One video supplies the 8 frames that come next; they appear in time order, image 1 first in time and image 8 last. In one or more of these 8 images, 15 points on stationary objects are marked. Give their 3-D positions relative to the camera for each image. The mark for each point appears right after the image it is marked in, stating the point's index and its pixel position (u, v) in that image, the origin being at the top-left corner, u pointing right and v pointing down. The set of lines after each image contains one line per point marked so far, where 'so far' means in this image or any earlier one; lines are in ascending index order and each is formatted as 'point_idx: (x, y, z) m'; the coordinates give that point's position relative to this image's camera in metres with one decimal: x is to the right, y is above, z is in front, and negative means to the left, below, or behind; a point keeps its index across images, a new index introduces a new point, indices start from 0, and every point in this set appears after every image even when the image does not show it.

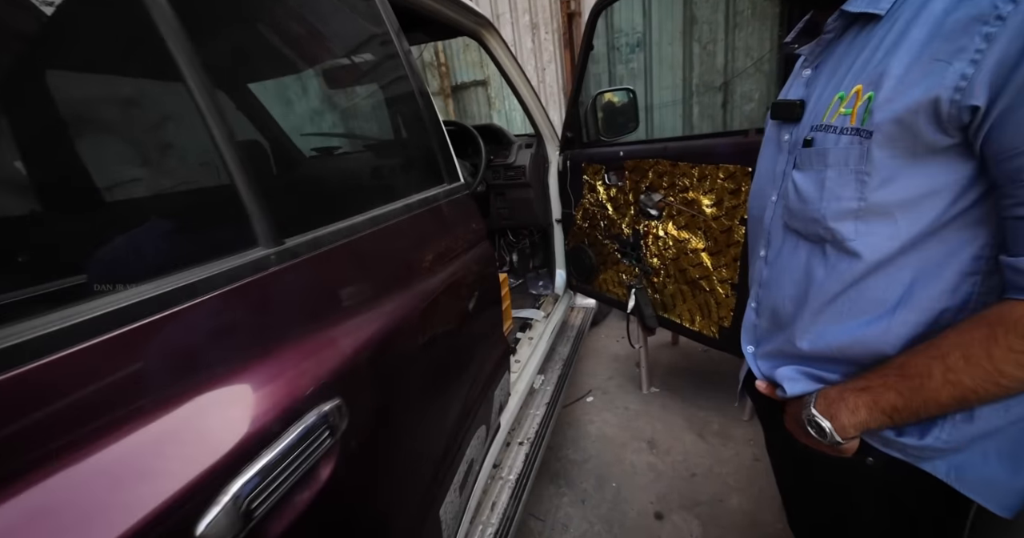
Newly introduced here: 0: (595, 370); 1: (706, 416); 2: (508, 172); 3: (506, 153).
0: (+0.5, -0.6, +2.8) m
1: (+0.9, -0.7, +2.3) m
2: (0.0, +0.5, +2.4) m
3: (0.0, +0.6, +2.4) m
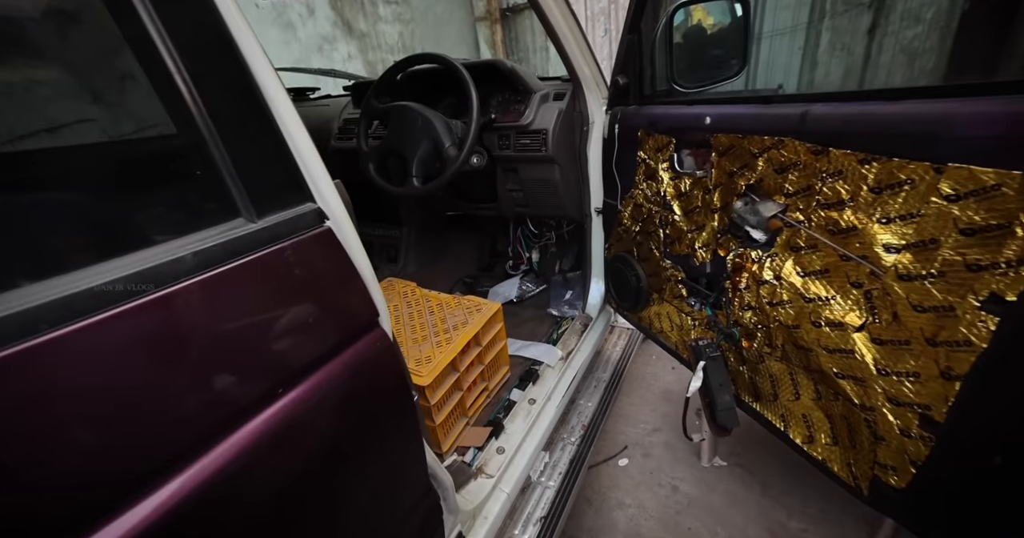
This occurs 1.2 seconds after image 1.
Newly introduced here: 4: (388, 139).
0: (+0.5, -0.6, +2.0) m
1: (+0.9, -0.8, +1.5) m
2: (0.0, +0.4, +1.6) m
3: (0.0, +0.5, +1.6) m
4: (-0.4, +0.4, +1.5) m
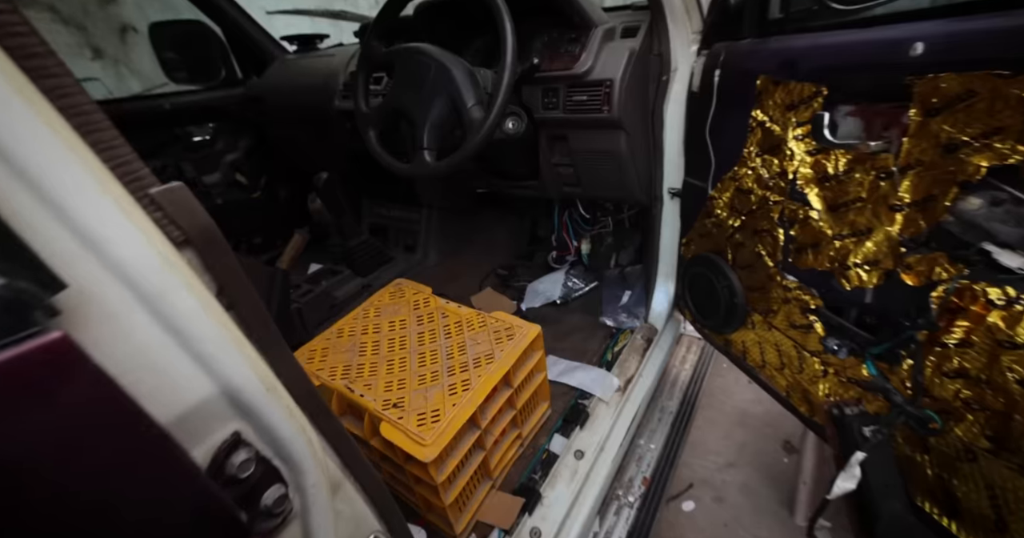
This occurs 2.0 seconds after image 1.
0: (+0.6, -0.6, +1.6) m
1: (+1.0, -0.8, +1.1) m
2: (+0.1, +0.4, +1.2) m
3: (+0.2, +0.5, +1.2) m
4: (-0.3, +0.4, +1.2) m
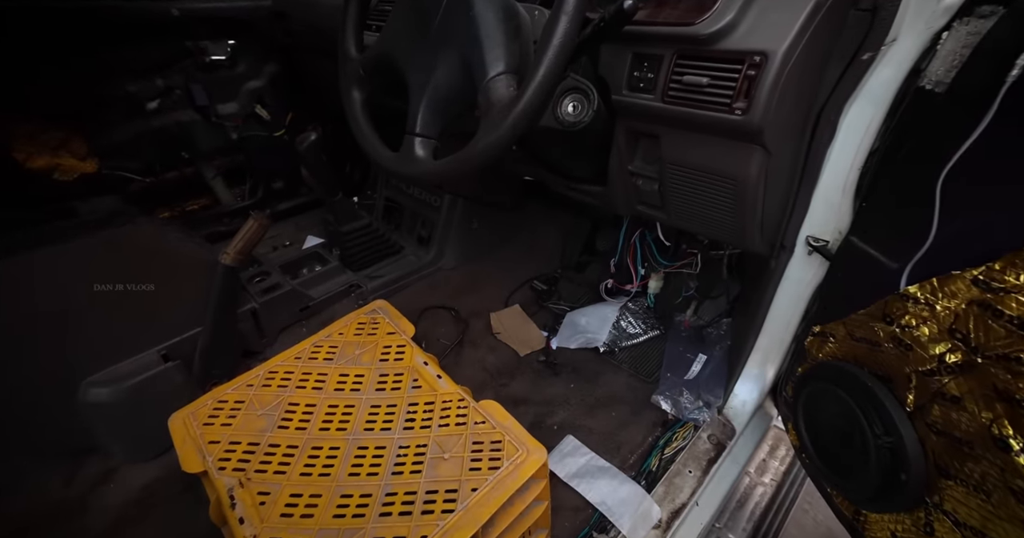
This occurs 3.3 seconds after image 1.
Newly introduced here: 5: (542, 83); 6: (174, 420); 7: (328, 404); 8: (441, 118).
0: (+0.6, -0.7, +1.2) m
1: (+0.8, -1.1, +0.6) m
2: (+0.2, +0.3, +0.7) m
3: (+0.3, +0.4, +0.7) m
4: (-0.2, +0.3, +0.7) m
5: (0.0, +0.2, +0.6) m
6: (-0.5, -0.2, +0.7) m
7: (-0.3, -0.2, +0.8) m
8: (-0.1, +0.2, +0.7) m
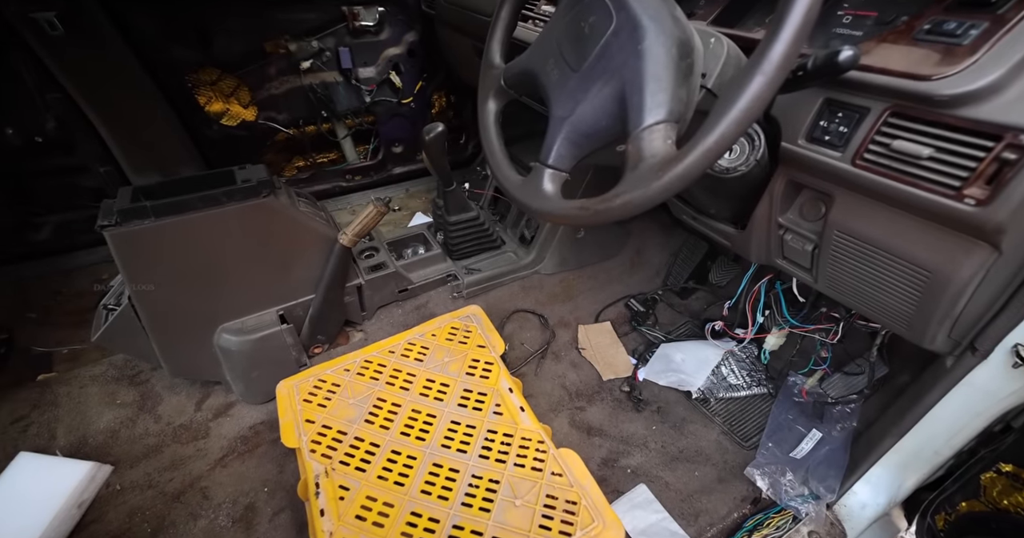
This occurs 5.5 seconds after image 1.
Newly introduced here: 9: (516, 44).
0: (+0.7, -0.9, +1.0) m
1: (+0.7, -1.3, +0.5) m
2: (+0.4, +0.2, +0.6) m
3: (+0.5, +0.3, +0.5) m
4: (0.0, +0.3, +0.7) m
5: (+0.2, +0.1, +0.5) m
6: (-0.4, -0.2, +0.8) m
7: (-0.2, -0.2, +0.8) m
8: (+0.1, +0.2, +0.6) m
9: (0.0, +0.5, +1.0) m
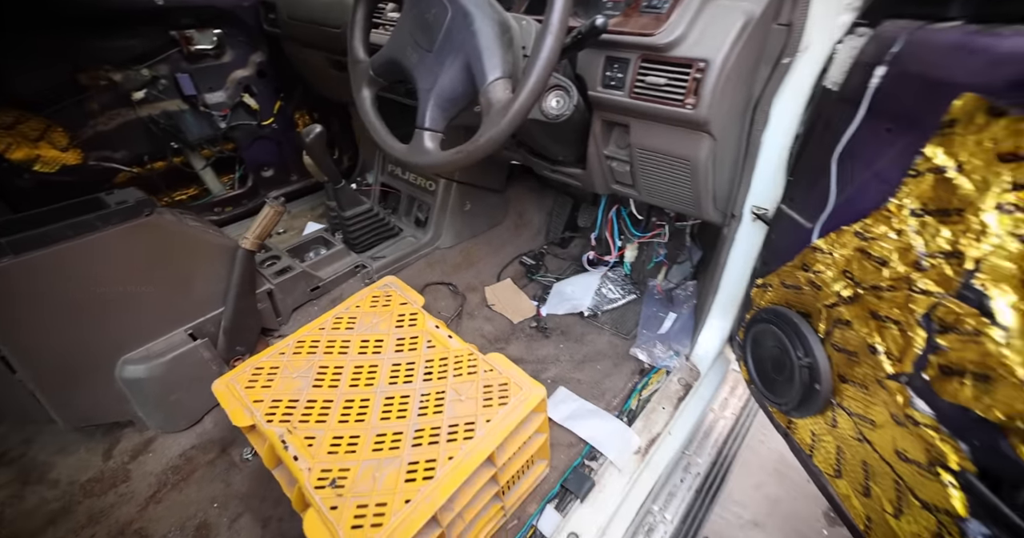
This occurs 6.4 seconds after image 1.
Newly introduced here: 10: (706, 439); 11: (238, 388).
0: (+0.6, -0.6, +1.4) m
1: (+0.8, -1.0, +0.9) m
2: (+0.2, +0.3, +0.8) m
3: (+0.3, +0.4, +0.8) m
4: (-0.2, +0.4, +0.9) m
5: (0.0, +0.3, +0.7) m
6: (-0.5, -0.2, +0.9) m
7: (-0.3, -0.2, +0.9) m
8: (-0.1, +0.3, +0.8) m
9: (-0.3, +0.5, +1.2) m
10: (+0.4, -0.4, +1.1) m
11: (-0.5, -0.2, +0.9) m
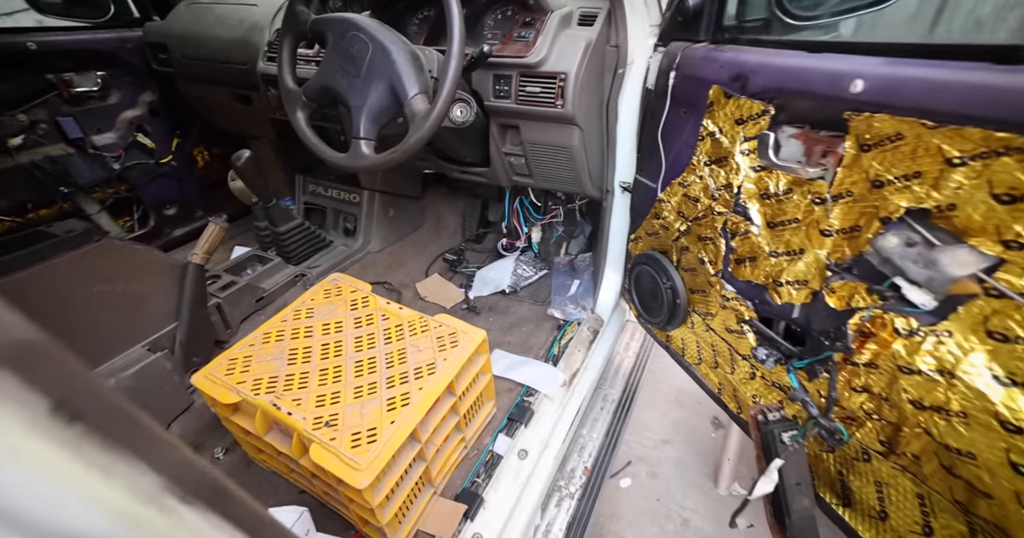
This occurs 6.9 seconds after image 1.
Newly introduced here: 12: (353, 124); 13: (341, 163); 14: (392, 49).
0: (+0.5, -0.5, +1.7) m
1: (+0.8, -0.8, +1.2) m
2: (0.0, +0.4, +1.1) m
3: (0.0, +0.5, +1.1) m
4: (-0.4, +0.4, +1.1) m
5: (-0.1, +0.3, +0.9) m
6: (-0.6, -0.2, +1.0) m
7: (-0.4, -0.2, +1.1) m
8: (-0.3, +0.3, +1.0) m
9: (-0.6, +0.5, +1.4) m
10: (+0.3, -0.3, +1.4) m
11: (-0.6, -0.2, +1.0) m
12: (-0.3, +0.3, +1.0) m
13: (-0.4, +0.2, +1.0) m
14: (-0.2, +0.4, +1.0) m
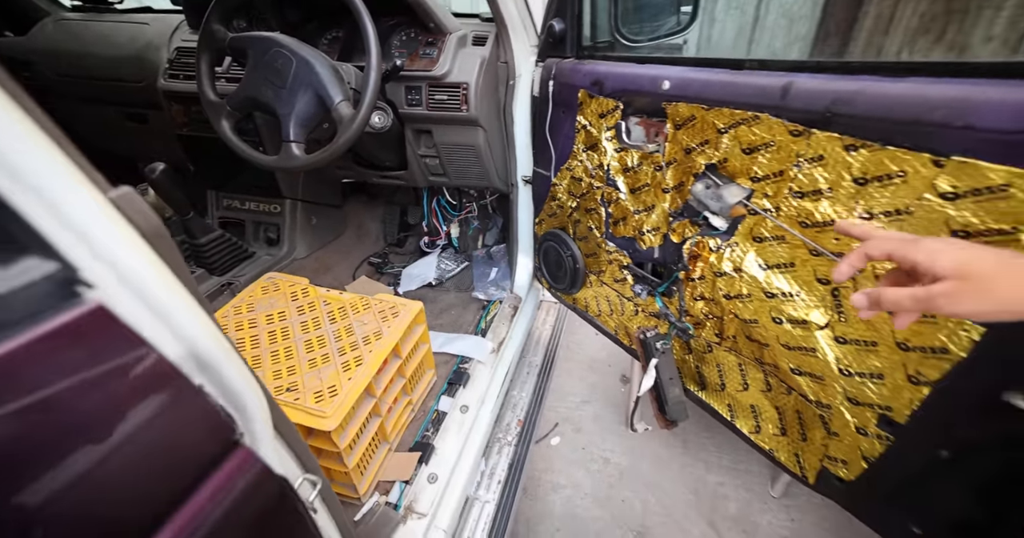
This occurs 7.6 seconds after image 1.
0: (+0.2, -0.5, +1.9) m
1: (+0.7, -0.7, +1.5) m
2: (-0.2, +0.5, +1.3) m
3: (-0.2, +0.6, +1.3) m
4: (-0.6, +0.4, +1.2) m
5: (-0.3, +0.4, +1.1) m
6: (-0.8, -0.3, +1.1) m
7: (-0.6, -0.2, +1.2) m
8: (-0.5, +0.3, +1.2) m
9: (-0.9, +0.5, +1.5) m
10: (+0.1, -0.2, +1.6) m
11: (-0.8, -0.2, +1.1) m
12: (-0.5, +0.3, +1.2) m
13: (-0.6, +0.2, +1.2) m
14: (-0.4, +0.5, +1.1) m
